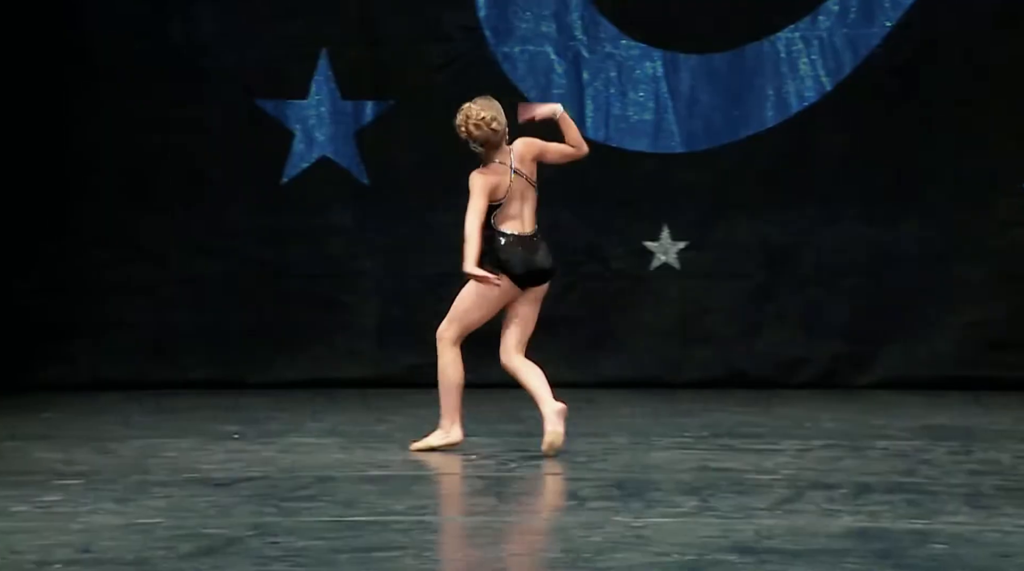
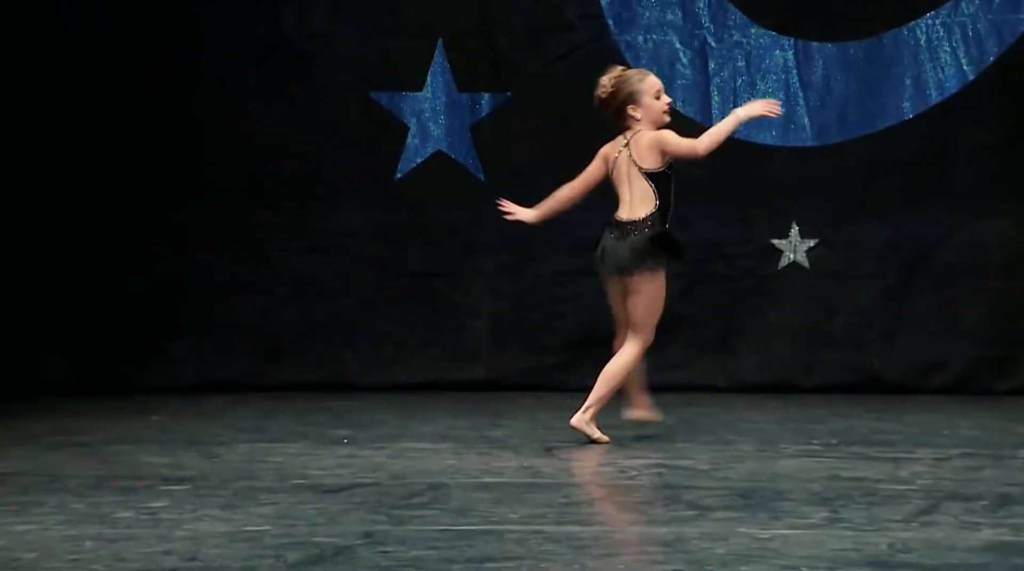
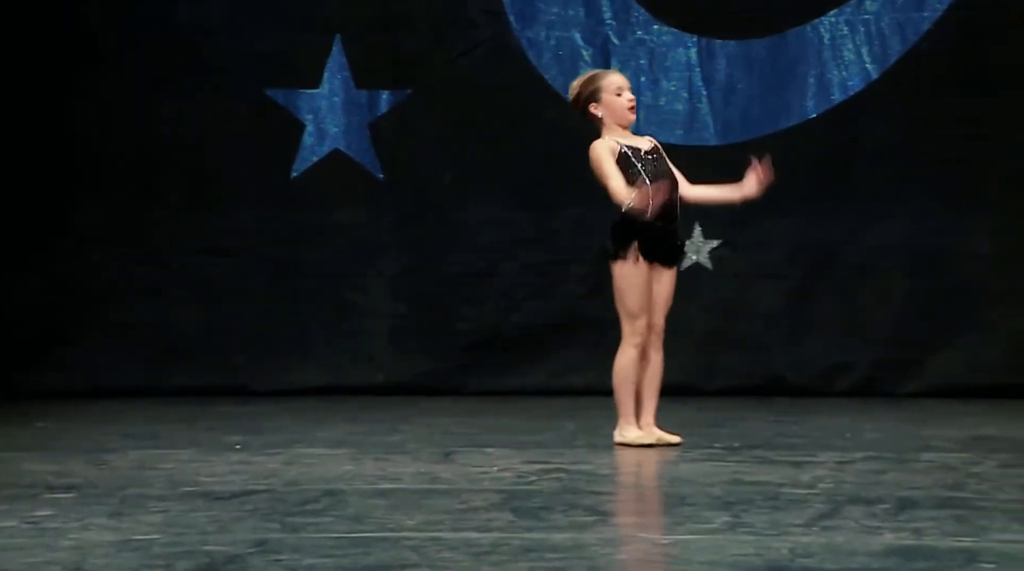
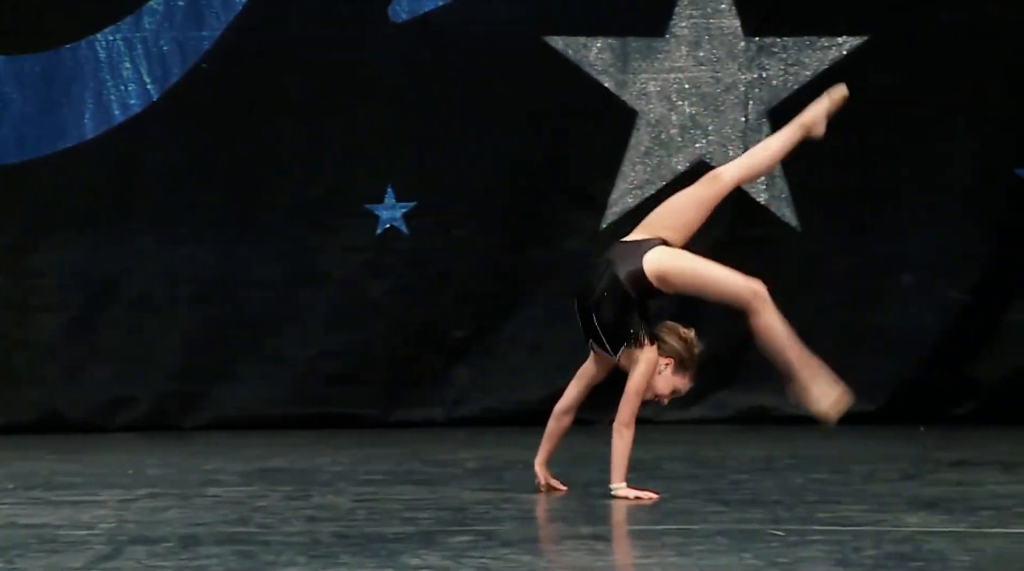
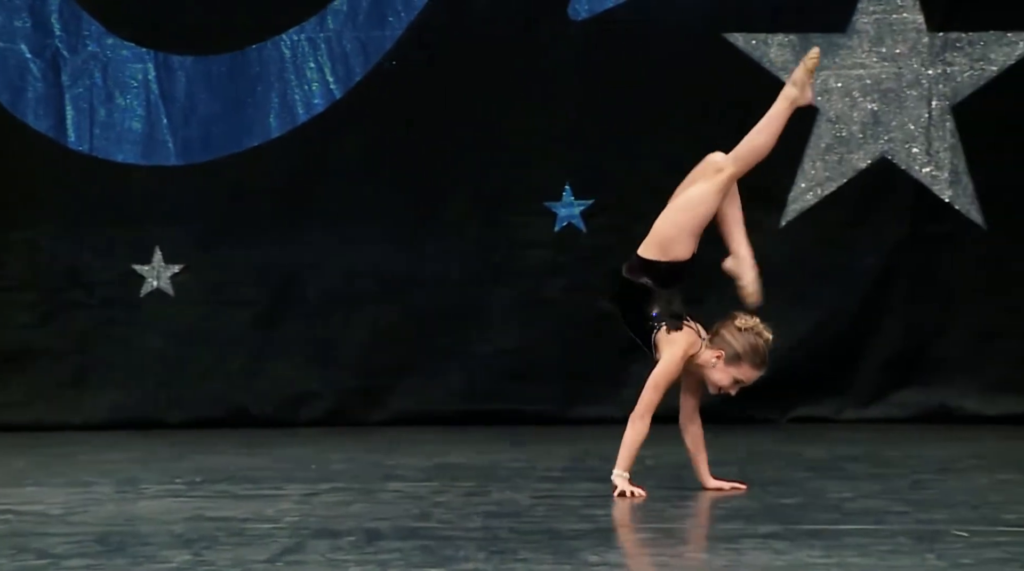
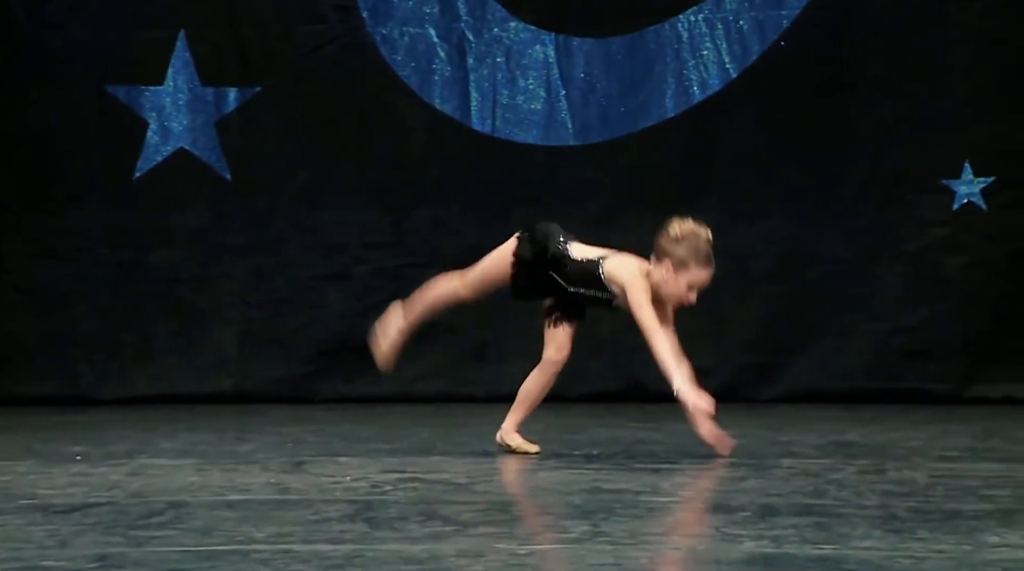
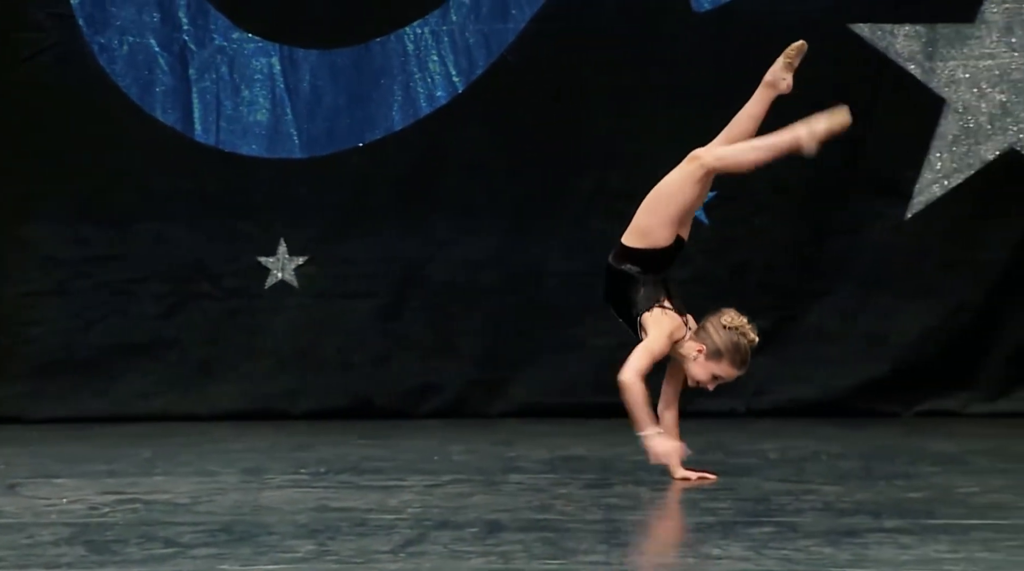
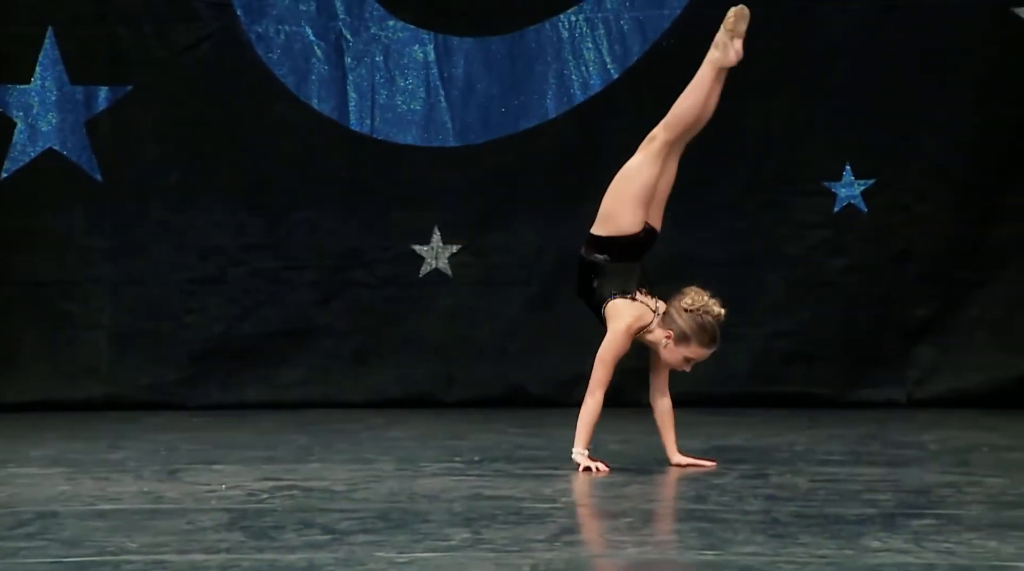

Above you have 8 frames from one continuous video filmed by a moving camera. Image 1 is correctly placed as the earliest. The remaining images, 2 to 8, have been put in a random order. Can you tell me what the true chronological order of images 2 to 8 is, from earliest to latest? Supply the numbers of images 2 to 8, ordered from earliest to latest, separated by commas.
2, 3, 6, 8, 7, 5, 4
